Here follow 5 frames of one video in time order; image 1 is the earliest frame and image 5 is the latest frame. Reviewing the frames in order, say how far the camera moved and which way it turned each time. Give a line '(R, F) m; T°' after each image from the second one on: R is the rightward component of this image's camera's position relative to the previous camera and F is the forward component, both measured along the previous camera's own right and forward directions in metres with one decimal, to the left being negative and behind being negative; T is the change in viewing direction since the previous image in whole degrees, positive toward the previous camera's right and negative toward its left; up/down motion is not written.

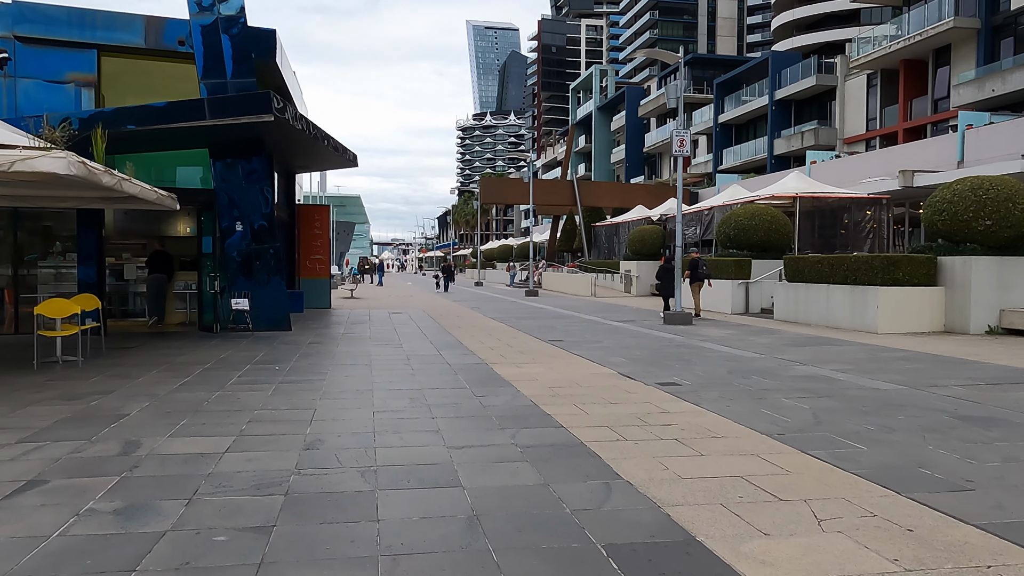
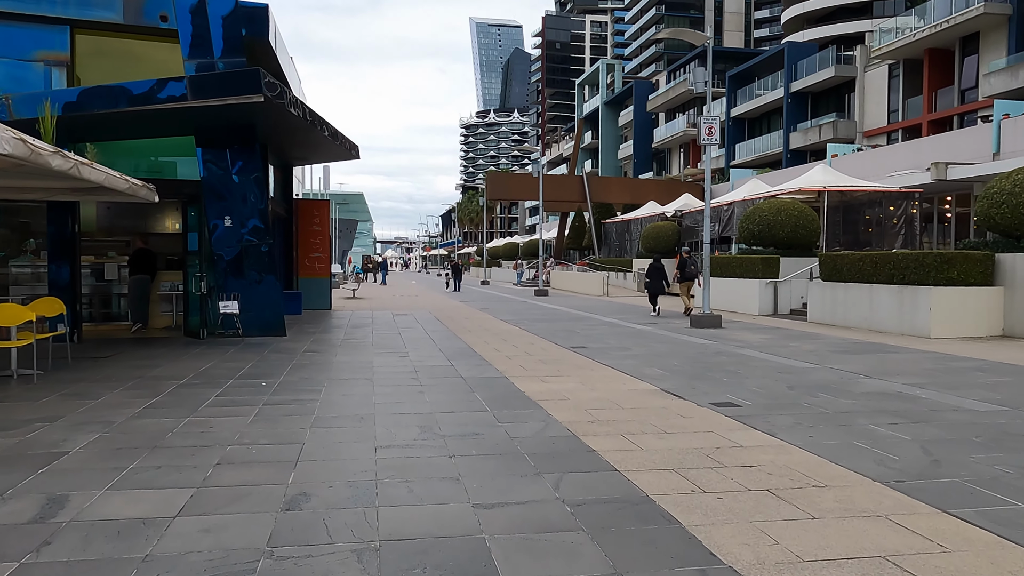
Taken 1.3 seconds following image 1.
(-0.2, +1.3) m; 0°
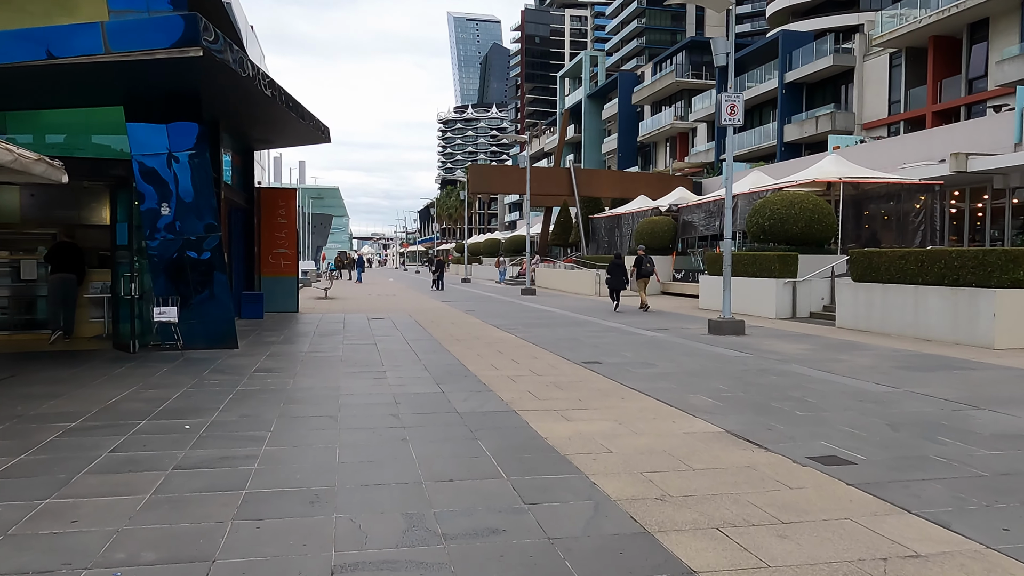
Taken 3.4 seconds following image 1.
(-0.3, +2.1) m; +2°
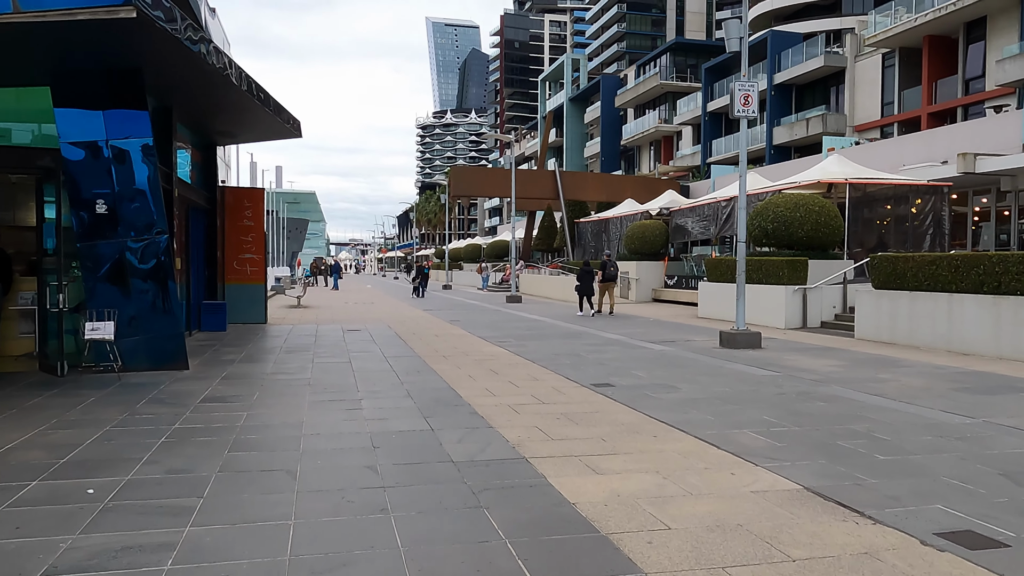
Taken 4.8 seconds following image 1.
(-0.2, +1.5) m; +2°
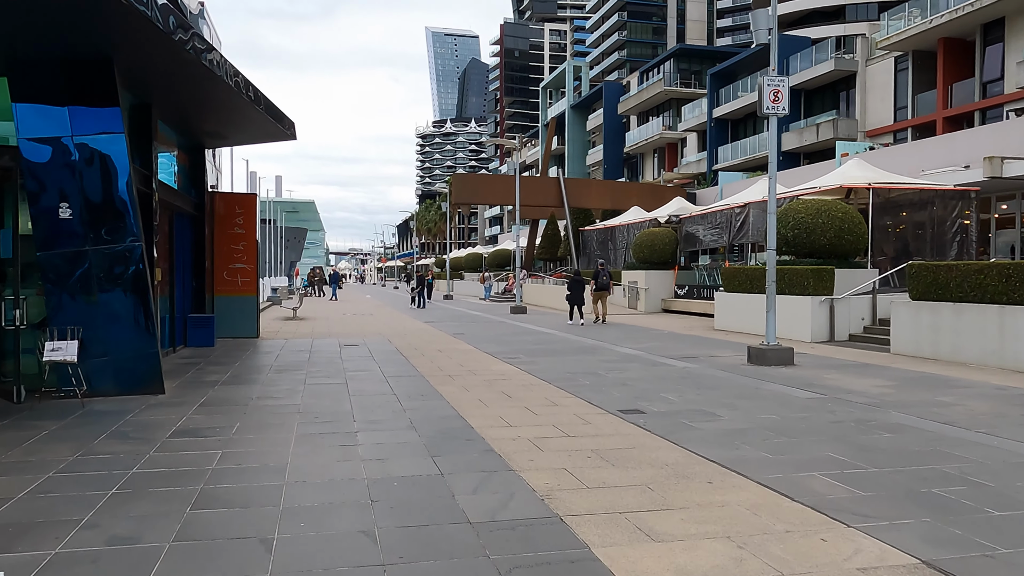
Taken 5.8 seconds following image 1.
(-0.2, +1.0) m; 0°
